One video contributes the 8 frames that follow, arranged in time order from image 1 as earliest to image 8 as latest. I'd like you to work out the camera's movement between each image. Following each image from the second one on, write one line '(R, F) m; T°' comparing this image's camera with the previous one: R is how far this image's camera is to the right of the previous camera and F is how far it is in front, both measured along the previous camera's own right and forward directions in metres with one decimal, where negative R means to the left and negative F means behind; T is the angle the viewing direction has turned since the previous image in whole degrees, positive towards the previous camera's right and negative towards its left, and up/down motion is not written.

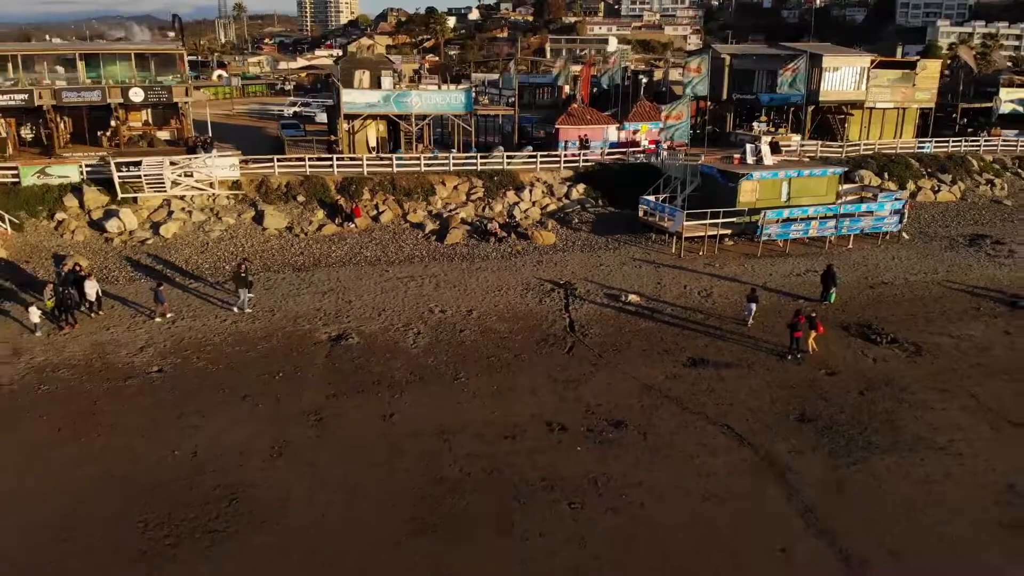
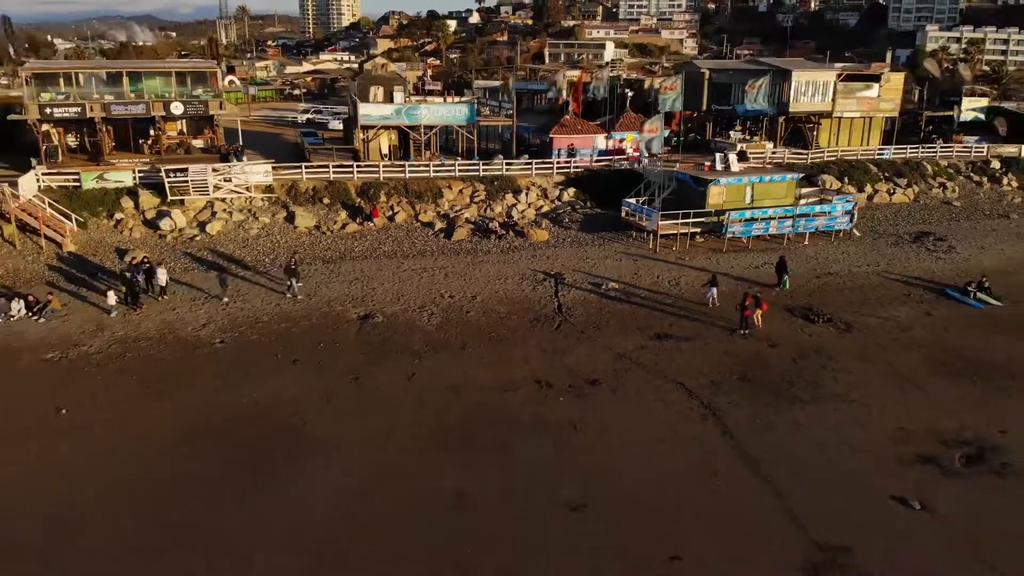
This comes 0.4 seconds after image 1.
(0.0, -2.1) m; 0°
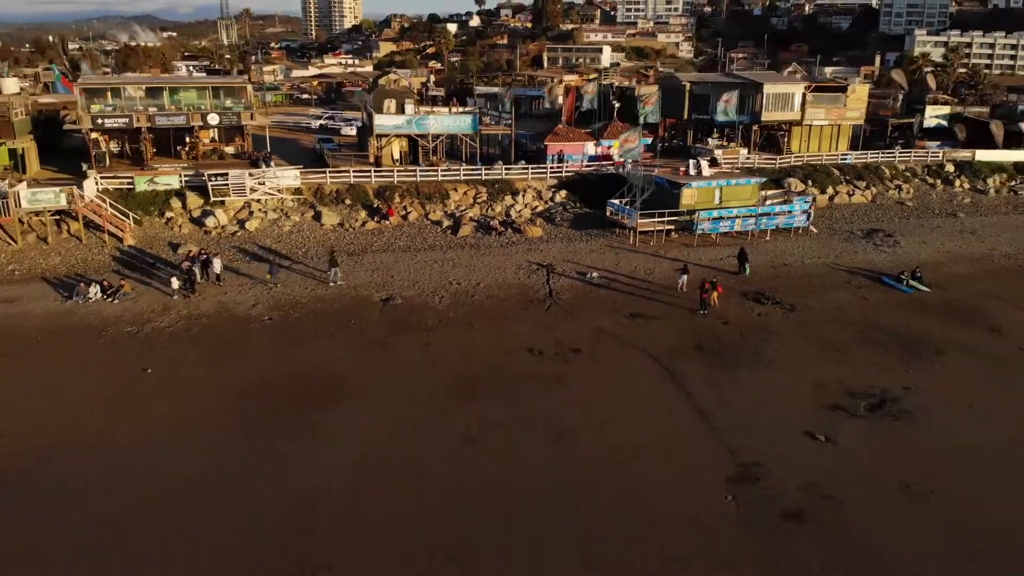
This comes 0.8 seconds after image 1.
(0.0, -2.4) m; 0°
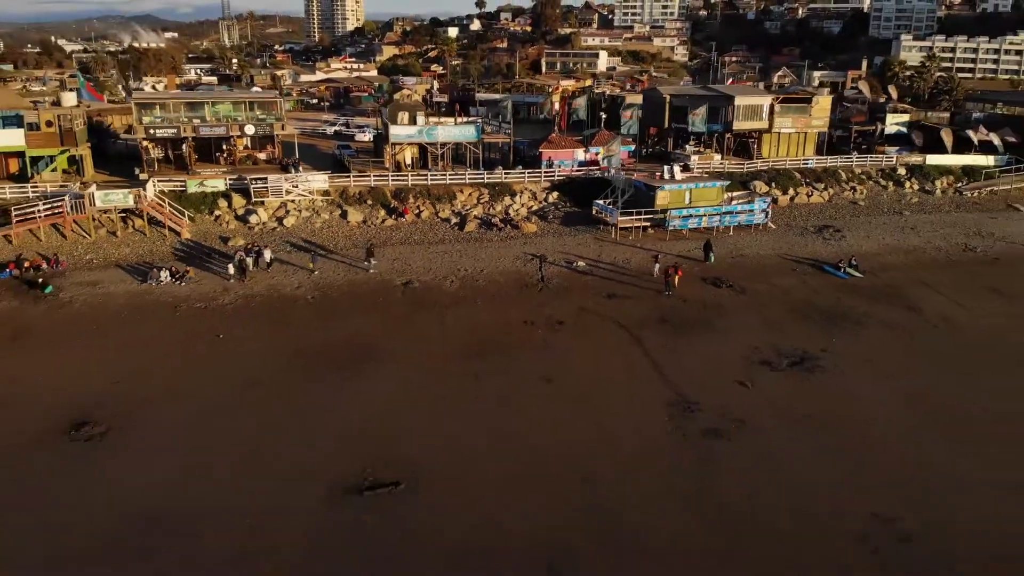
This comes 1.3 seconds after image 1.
(0.0, -3.1) m; 0°
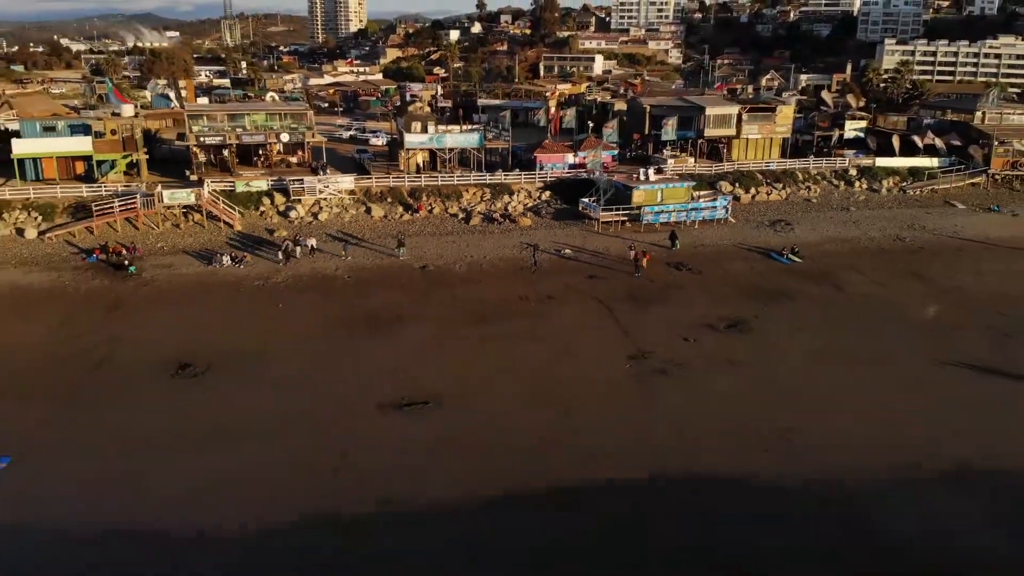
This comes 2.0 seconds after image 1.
(+0.1, -4.0) m; 0°
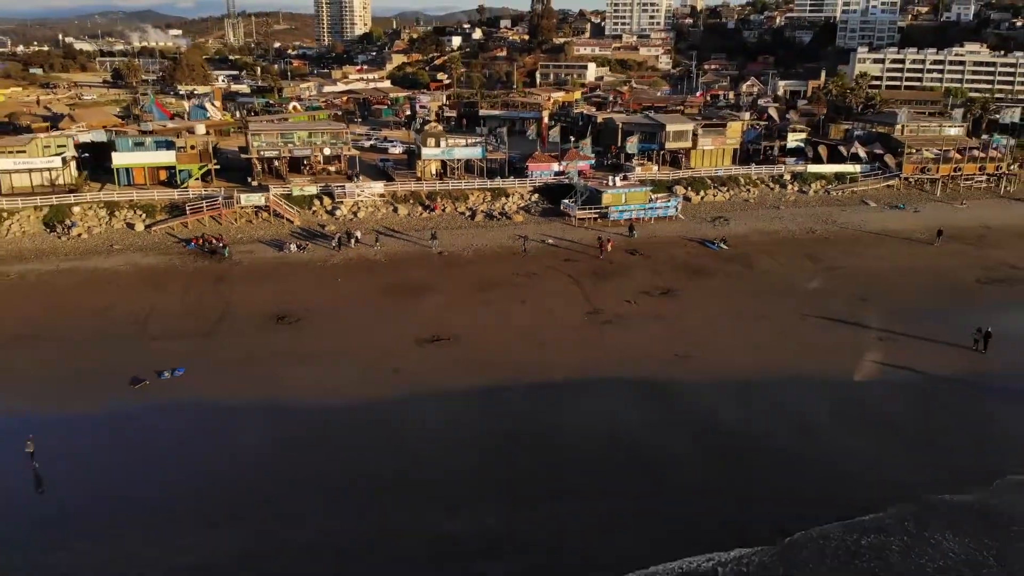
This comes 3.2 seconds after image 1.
(+0.2, -7.4) m; 0°
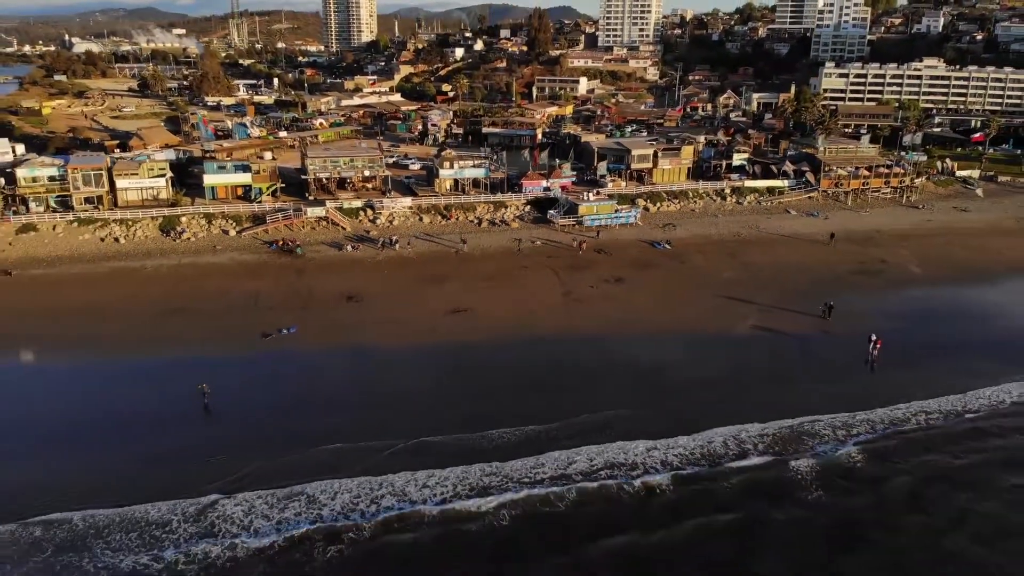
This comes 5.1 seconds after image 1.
(+0.1, -10.7) m; 0°
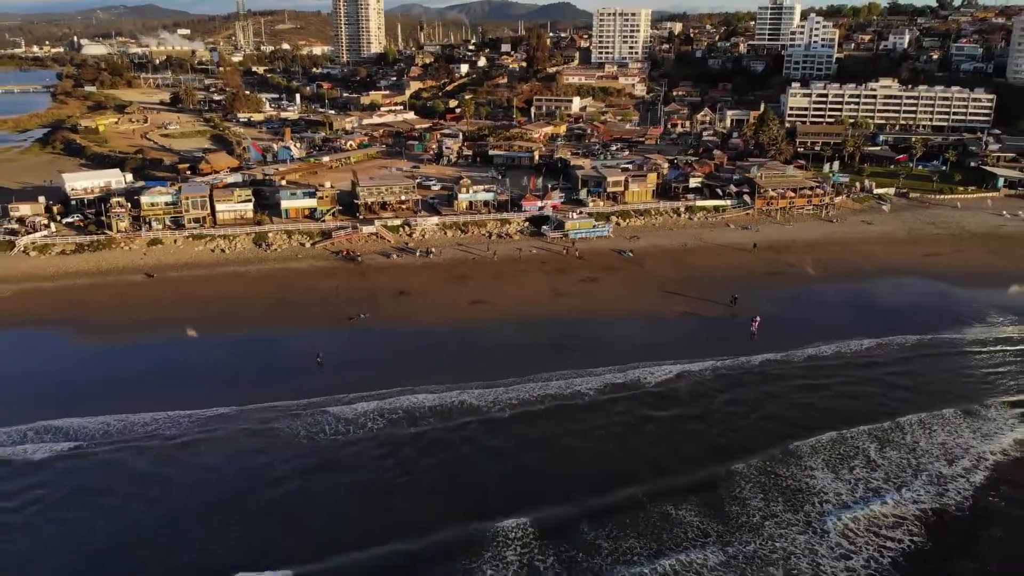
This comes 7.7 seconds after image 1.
(-0.1, -14.7) m; 0°
